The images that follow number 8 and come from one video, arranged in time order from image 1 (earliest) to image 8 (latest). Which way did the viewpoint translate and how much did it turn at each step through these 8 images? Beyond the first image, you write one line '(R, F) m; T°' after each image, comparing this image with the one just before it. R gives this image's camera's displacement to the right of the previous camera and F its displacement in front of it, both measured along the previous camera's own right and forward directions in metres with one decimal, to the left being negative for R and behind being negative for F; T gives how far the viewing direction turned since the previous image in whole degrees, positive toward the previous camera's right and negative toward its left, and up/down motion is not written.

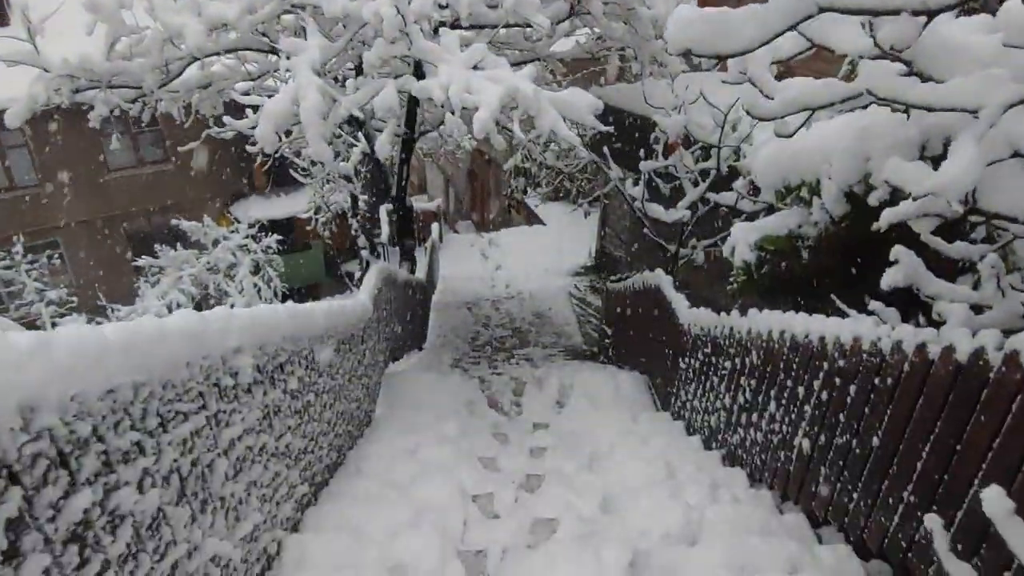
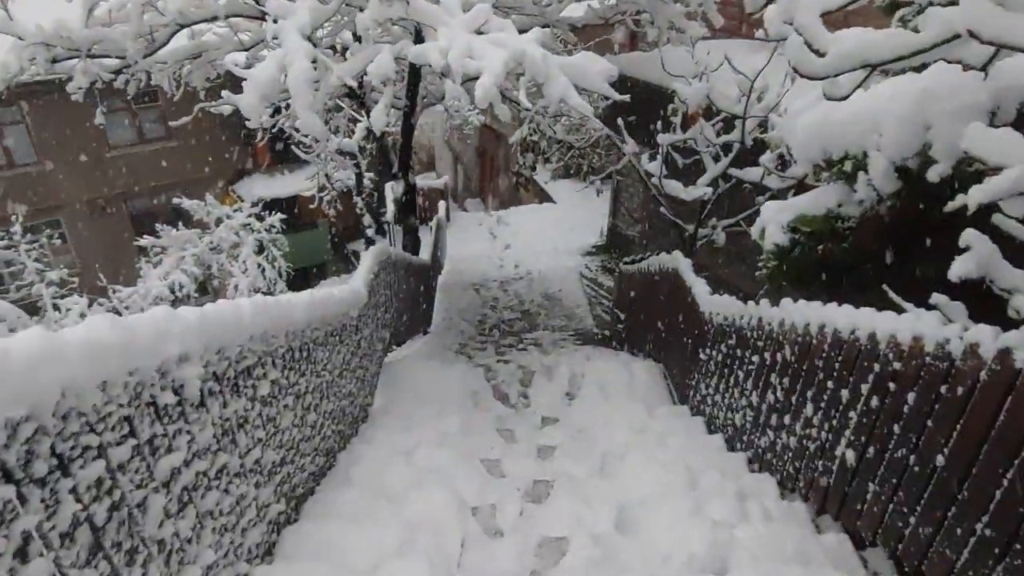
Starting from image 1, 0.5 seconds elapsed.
(0.0, +0.3) m; -1°
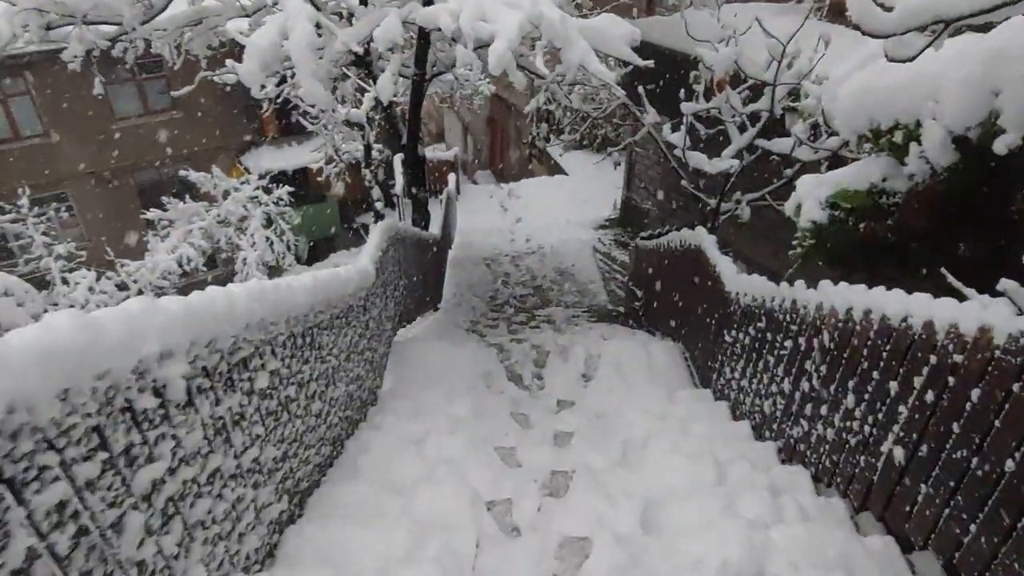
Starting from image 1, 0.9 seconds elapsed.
(0.0, +0.2) m; -1°
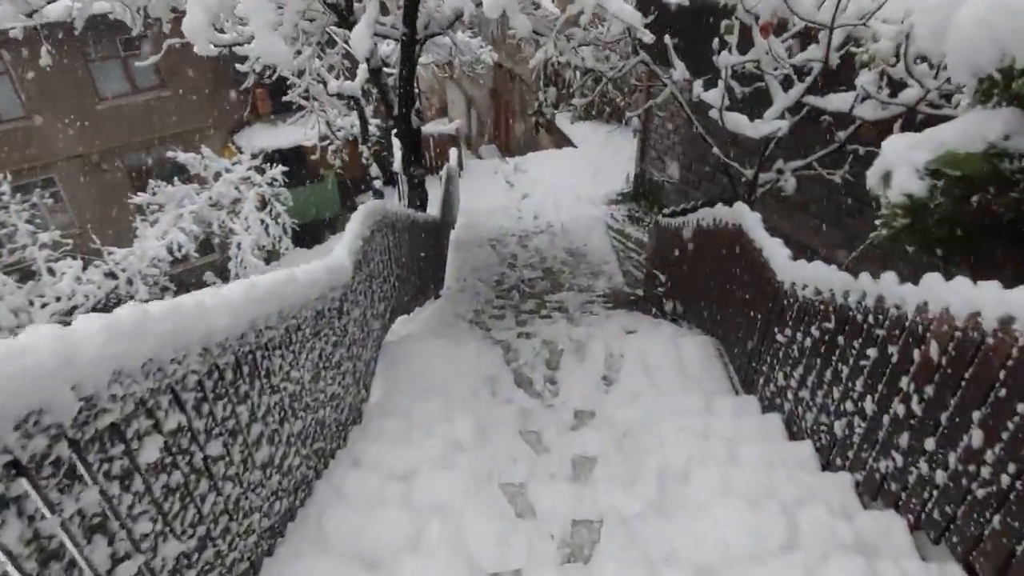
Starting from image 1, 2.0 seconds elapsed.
(0.0, +0.7) m; -1°
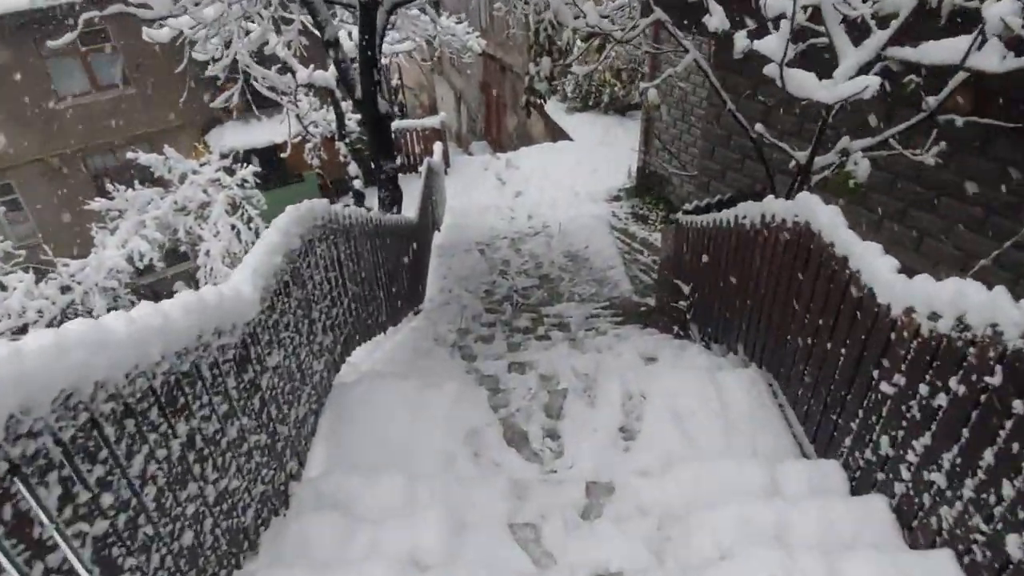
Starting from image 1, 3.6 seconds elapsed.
(0.0, +1.0) m; 0°
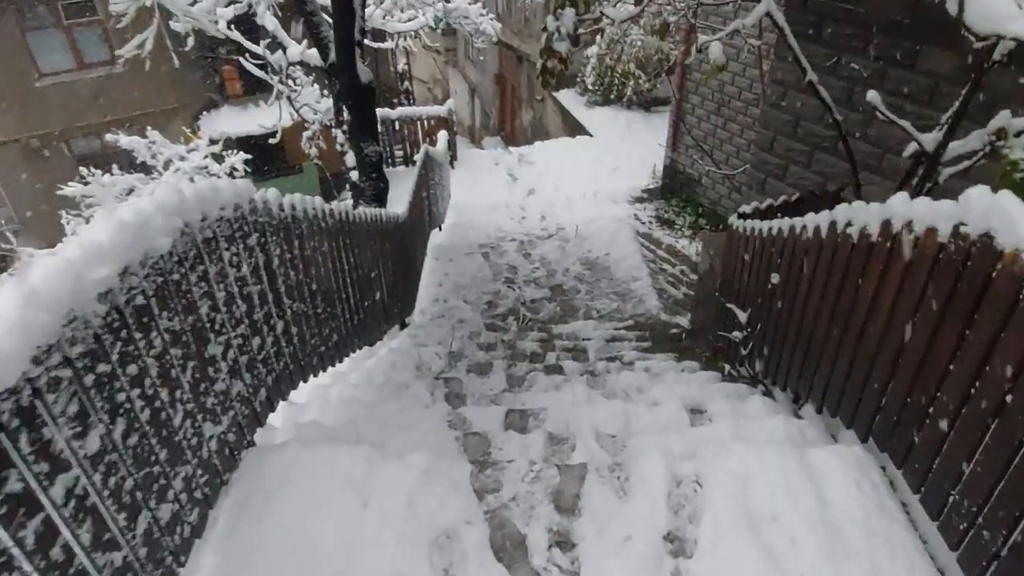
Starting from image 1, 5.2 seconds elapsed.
(0.0, +1.0) m; -1°
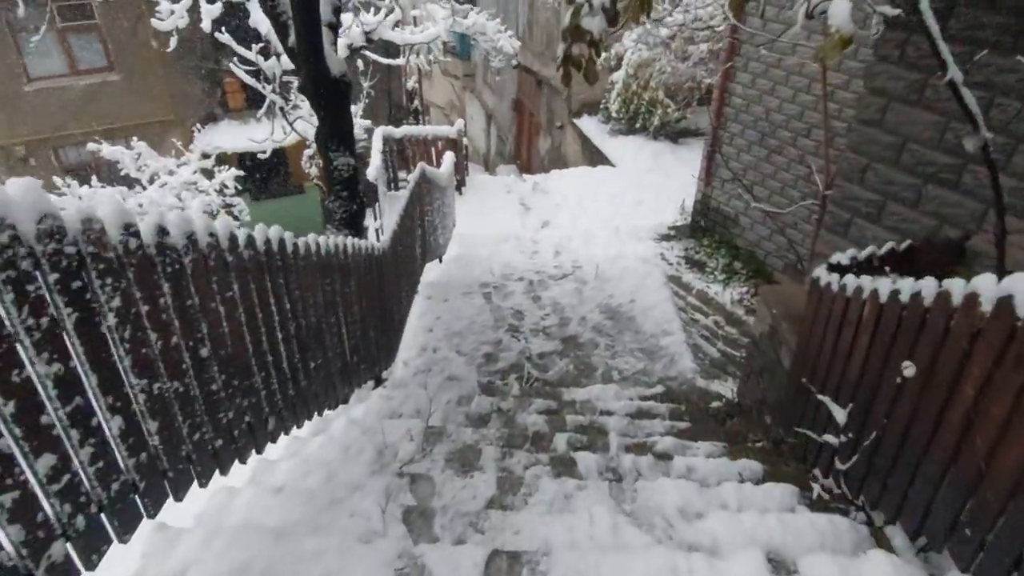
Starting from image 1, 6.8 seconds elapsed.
(0.0, +1.0) m; -1°
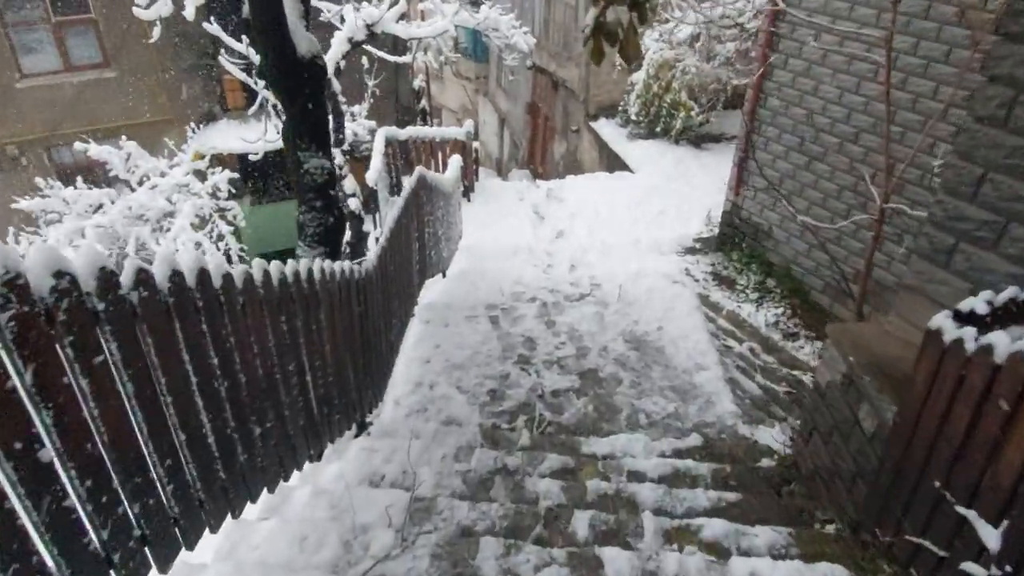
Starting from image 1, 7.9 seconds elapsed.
(0.0, +0.7) m; -1°
